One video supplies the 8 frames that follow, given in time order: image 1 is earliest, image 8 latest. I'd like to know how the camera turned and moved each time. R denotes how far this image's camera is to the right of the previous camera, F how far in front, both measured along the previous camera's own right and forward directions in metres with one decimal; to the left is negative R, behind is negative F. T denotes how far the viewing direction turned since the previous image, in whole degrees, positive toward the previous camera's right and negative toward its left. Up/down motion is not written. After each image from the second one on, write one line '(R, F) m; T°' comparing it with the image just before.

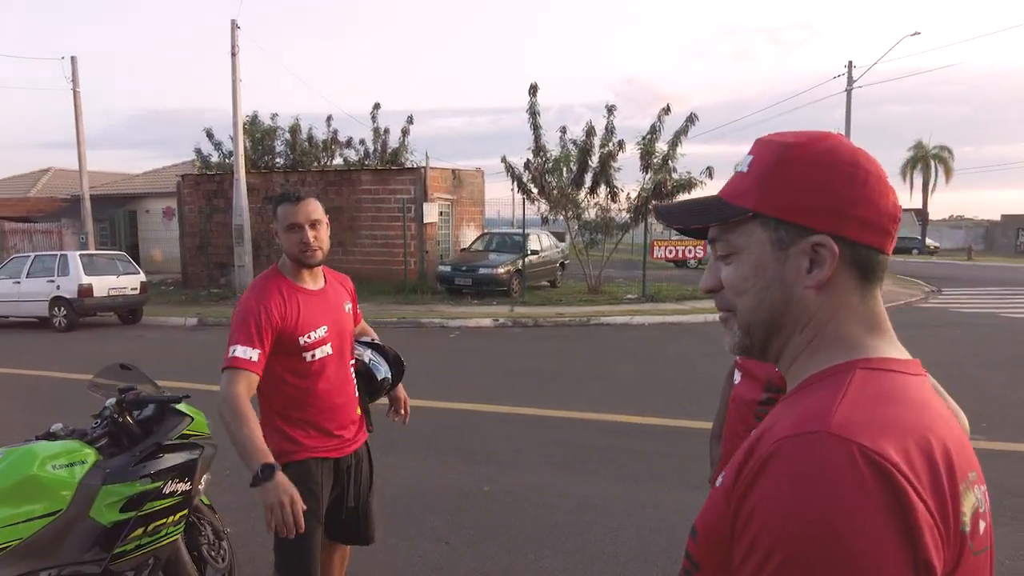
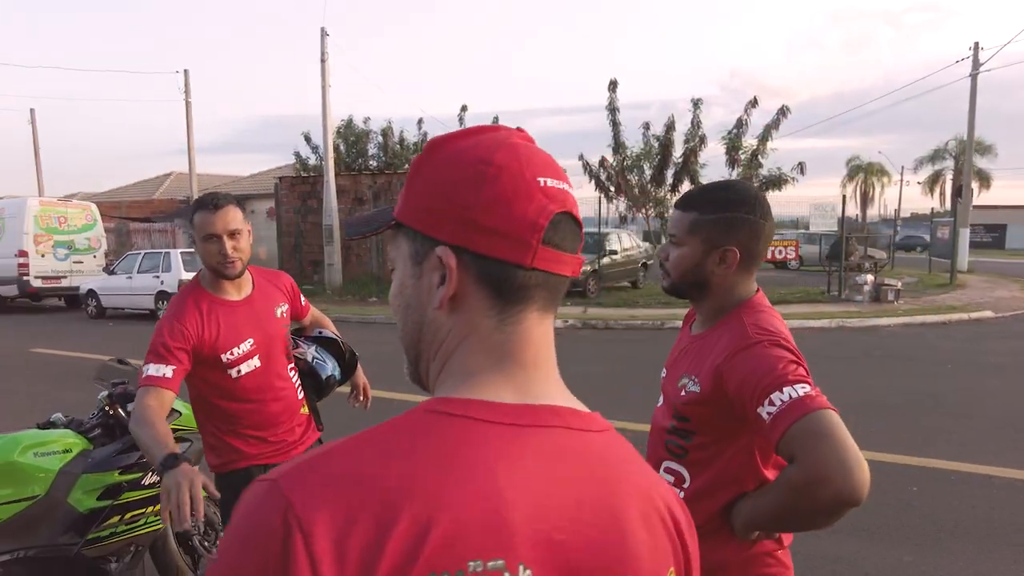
(+0.6, +0.2) m; -9°
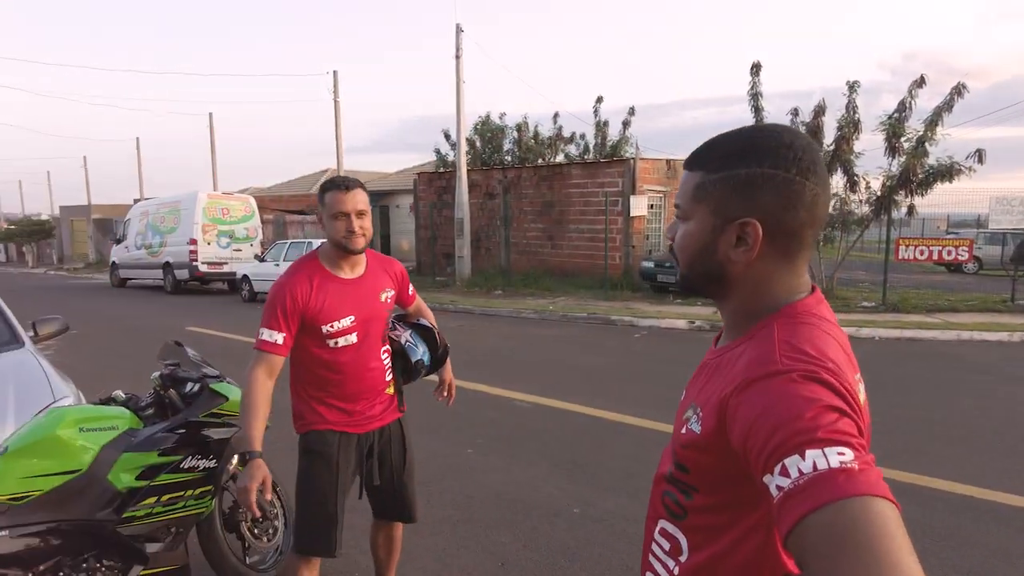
(+0.4, +0.4) m; -12°
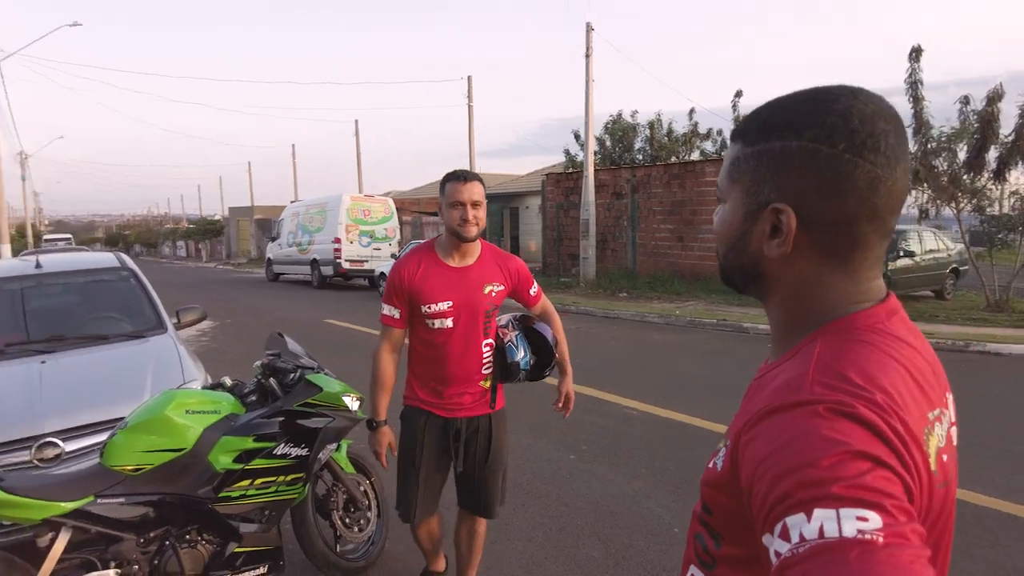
(+0.2, +0.2) m; -11°
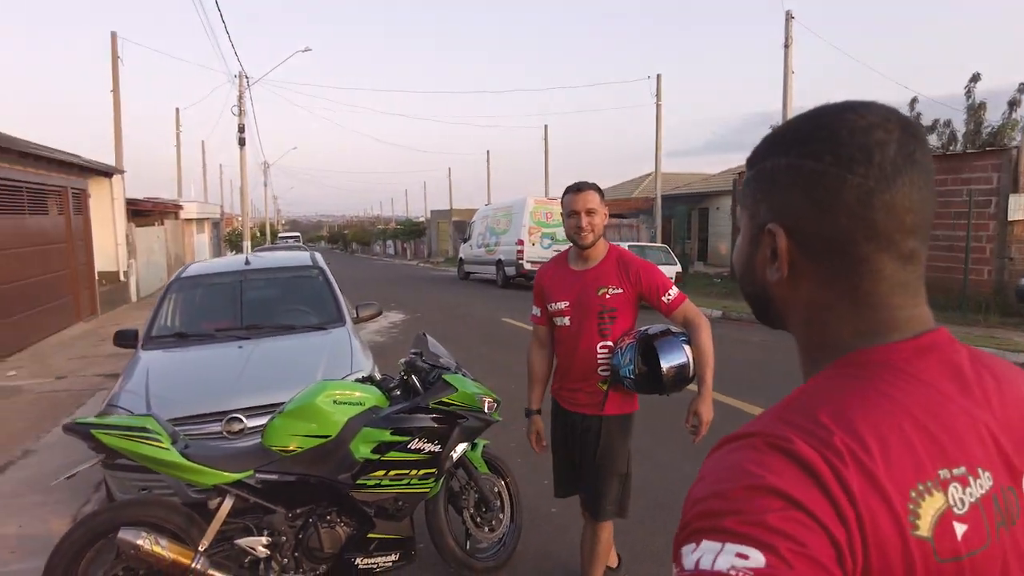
(+0.2, +0.1) m; -16°
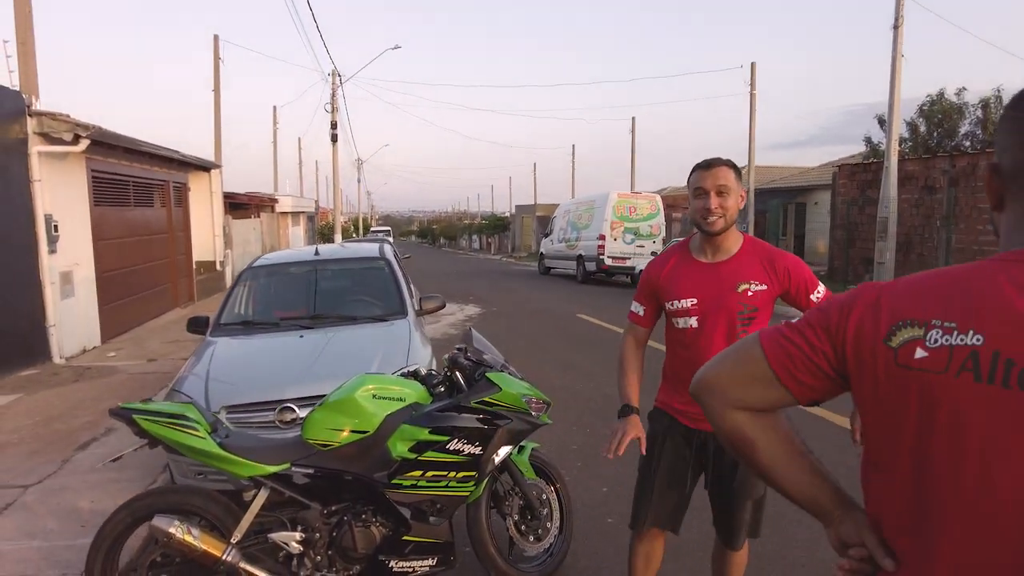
(+0.2, +0.2) m; -8°
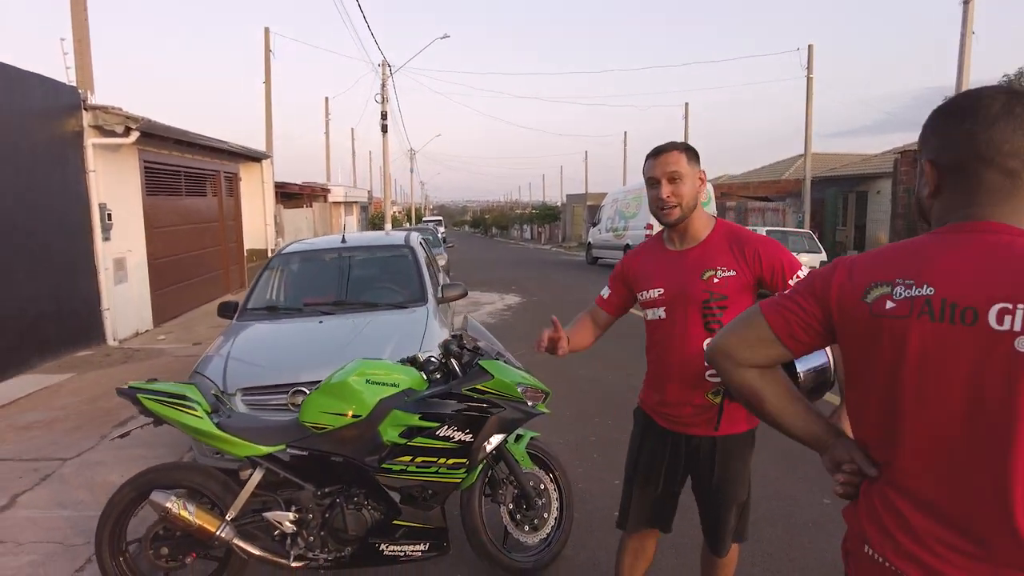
(+0.3, 0.0) m; -5°
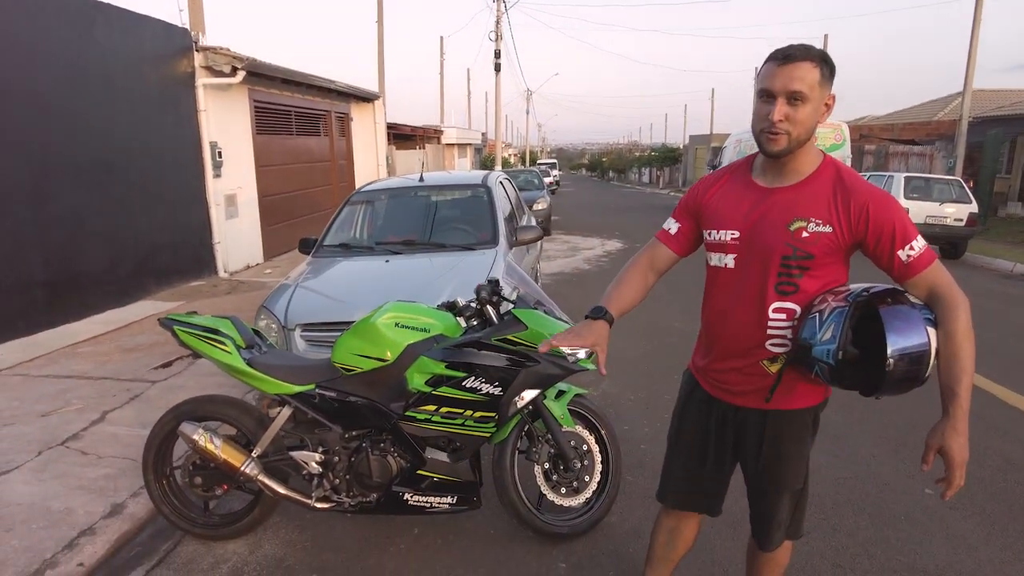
(+0.3, +0.3) m; -10°
